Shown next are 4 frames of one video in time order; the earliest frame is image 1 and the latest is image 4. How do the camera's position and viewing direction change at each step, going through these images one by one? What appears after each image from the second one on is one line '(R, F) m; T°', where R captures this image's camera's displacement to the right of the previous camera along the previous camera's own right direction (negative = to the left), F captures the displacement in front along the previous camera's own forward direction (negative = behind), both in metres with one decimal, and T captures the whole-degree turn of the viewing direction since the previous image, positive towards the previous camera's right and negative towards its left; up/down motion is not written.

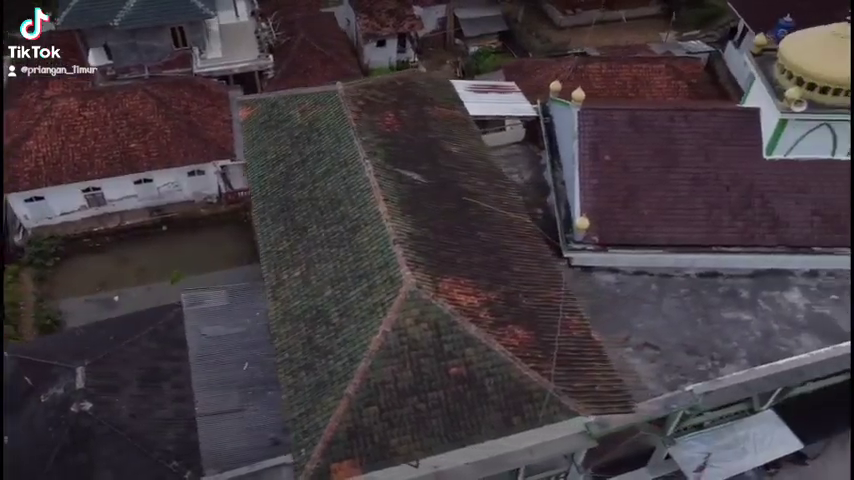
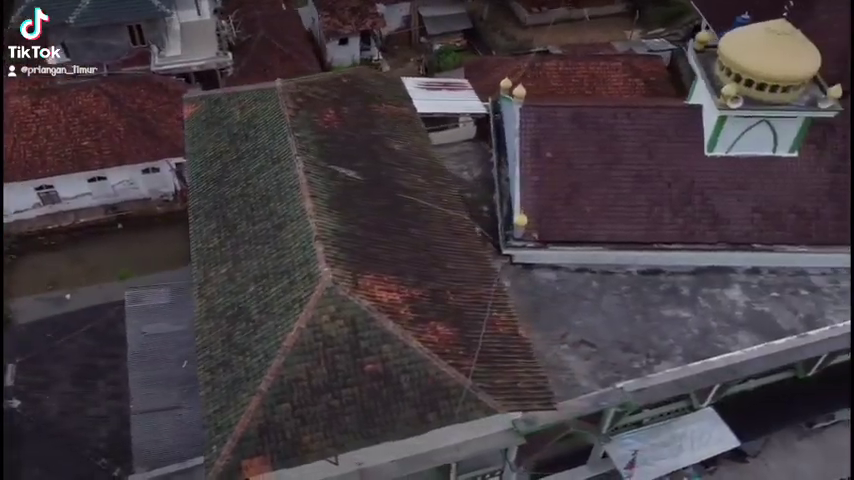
(+1.1, +0.1) m; 0°
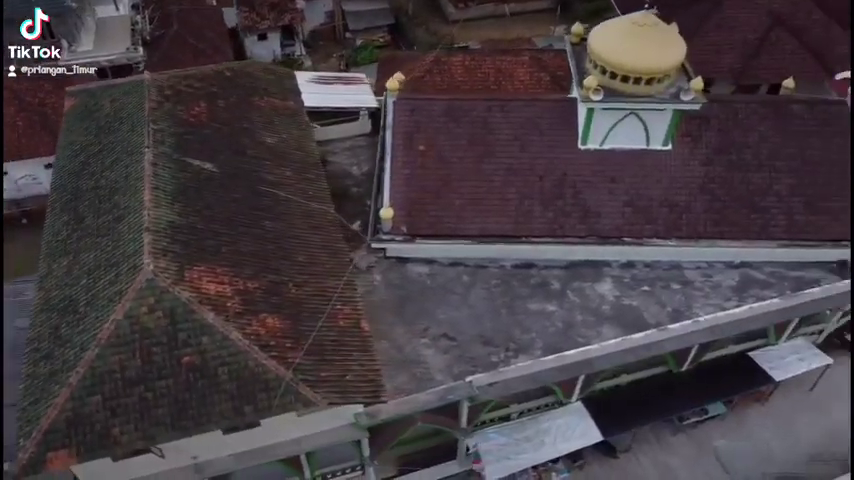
(+2.3, +0.1) m; 0°
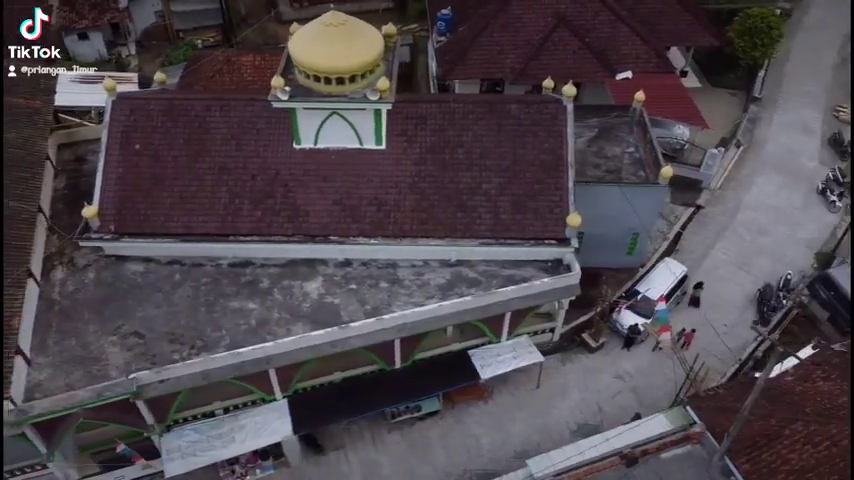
(+5.1, -0.1) m; 0°
